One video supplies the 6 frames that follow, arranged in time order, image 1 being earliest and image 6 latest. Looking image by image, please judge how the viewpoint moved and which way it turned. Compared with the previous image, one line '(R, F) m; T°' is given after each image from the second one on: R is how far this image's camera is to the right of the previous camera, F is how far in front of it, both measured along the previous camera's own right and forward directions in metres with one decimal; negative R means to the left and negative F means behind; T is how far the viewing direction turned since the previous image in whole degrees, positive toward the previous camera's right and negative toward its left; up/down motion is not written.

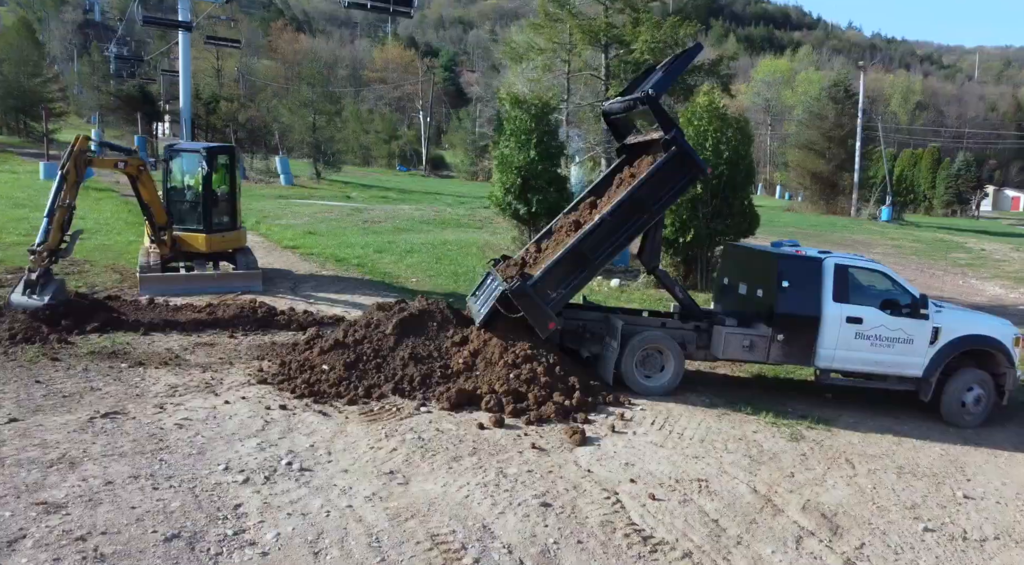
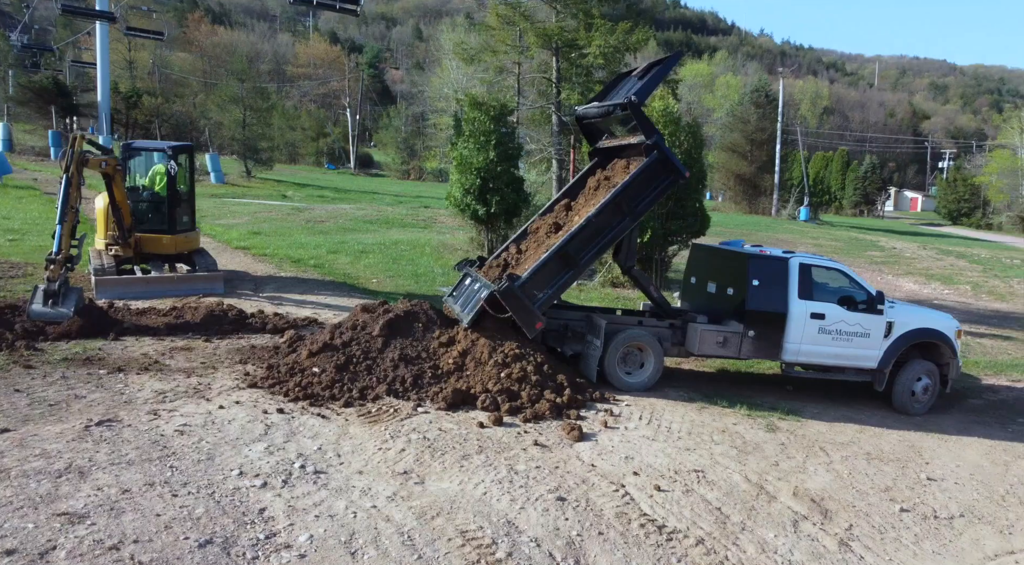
(-0.8, -0.2) m; +6°
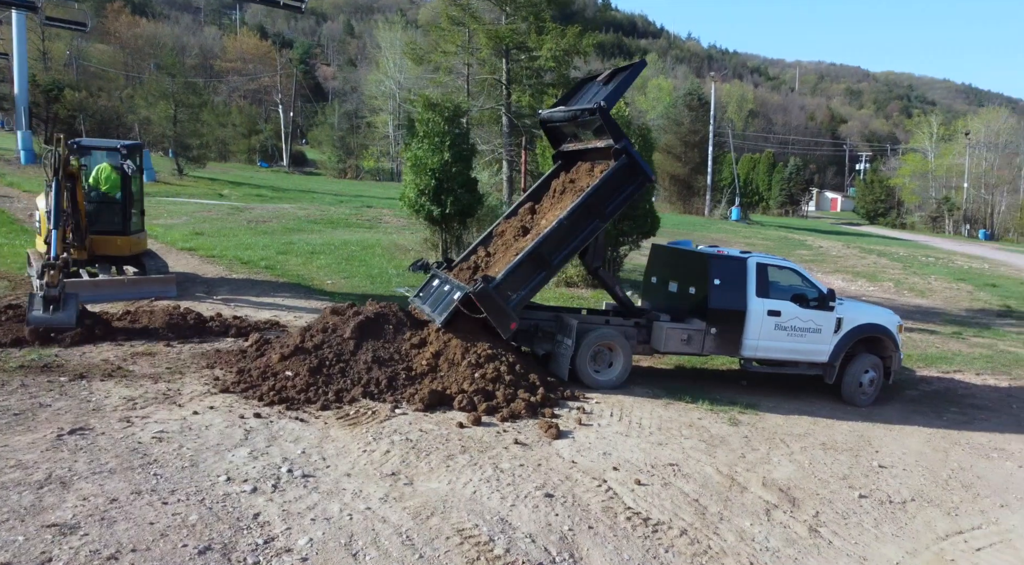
(-0.5, -0.1) m; +5°
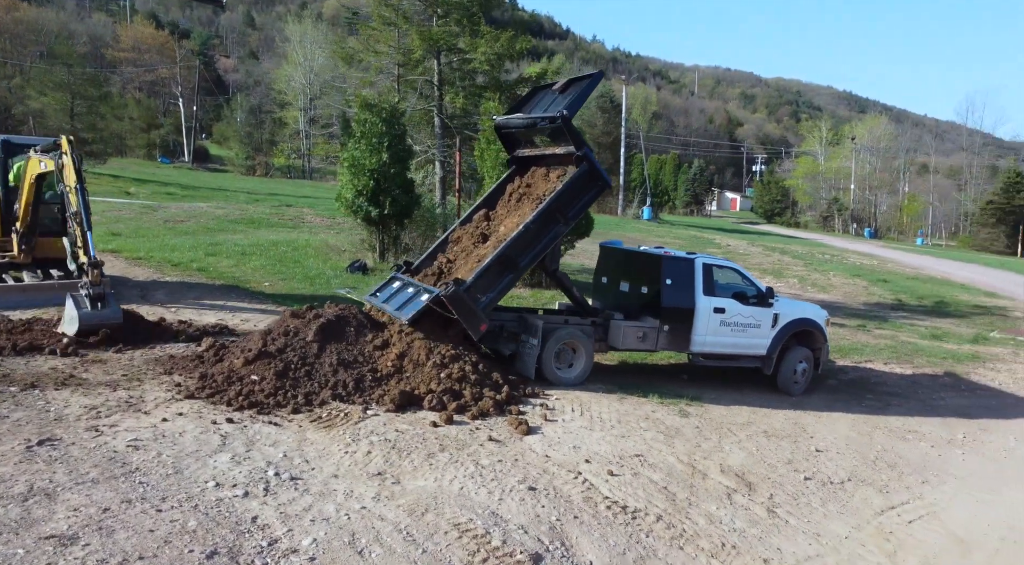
(-0.7, -0.2) m; +7°
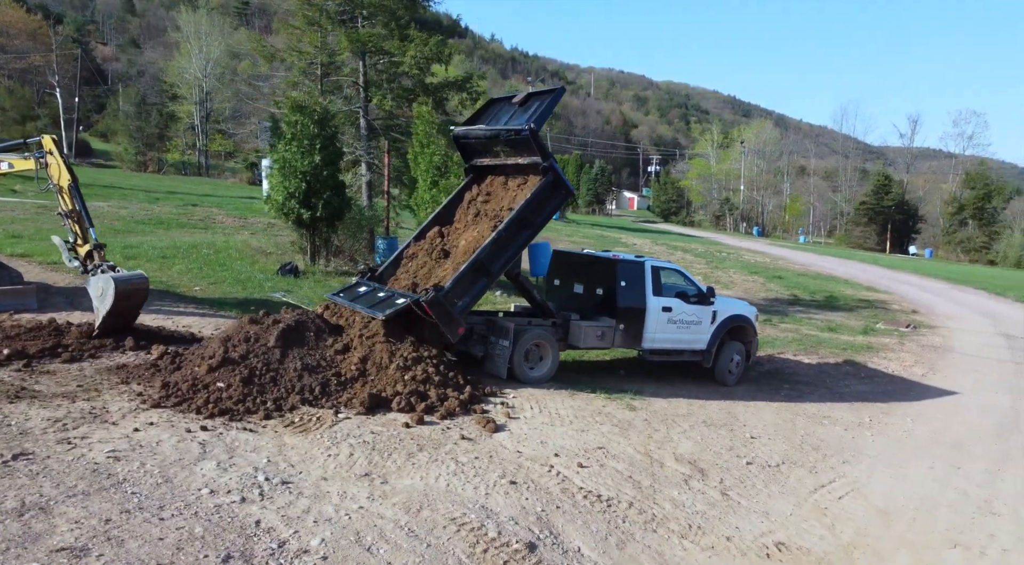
(-0.8, -0.3) m; +8°
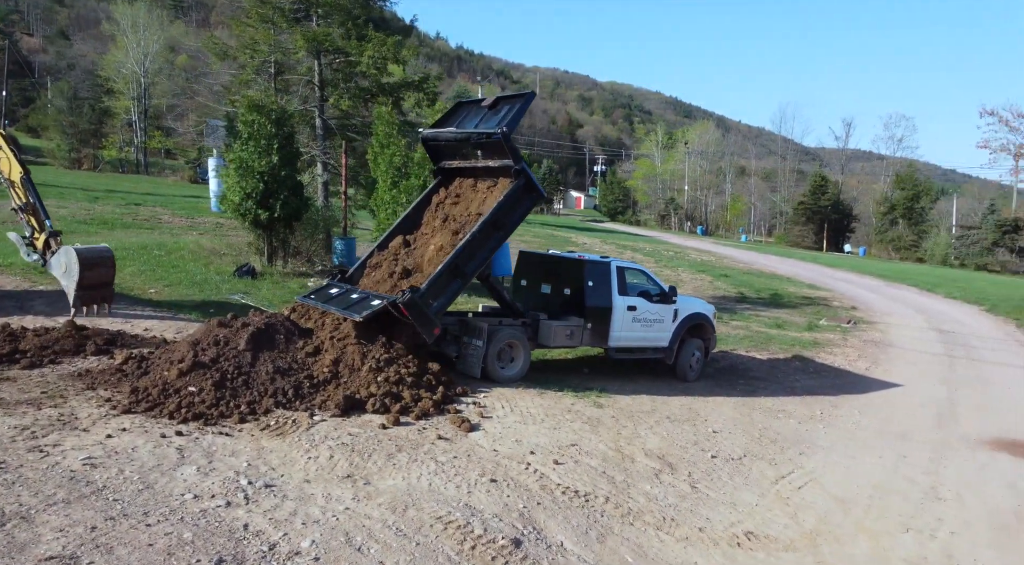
(-0.3, -0.1) m; +4°
